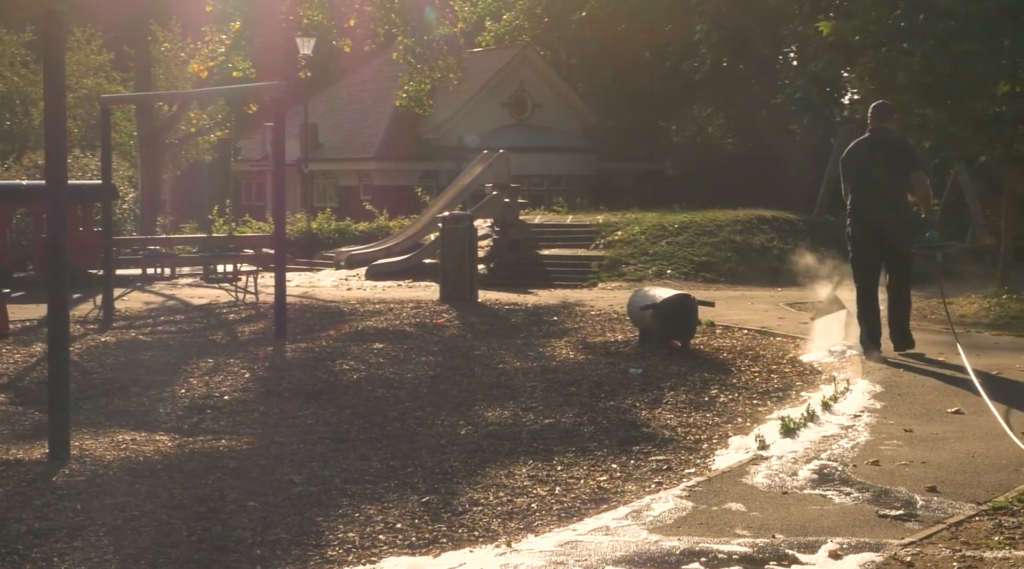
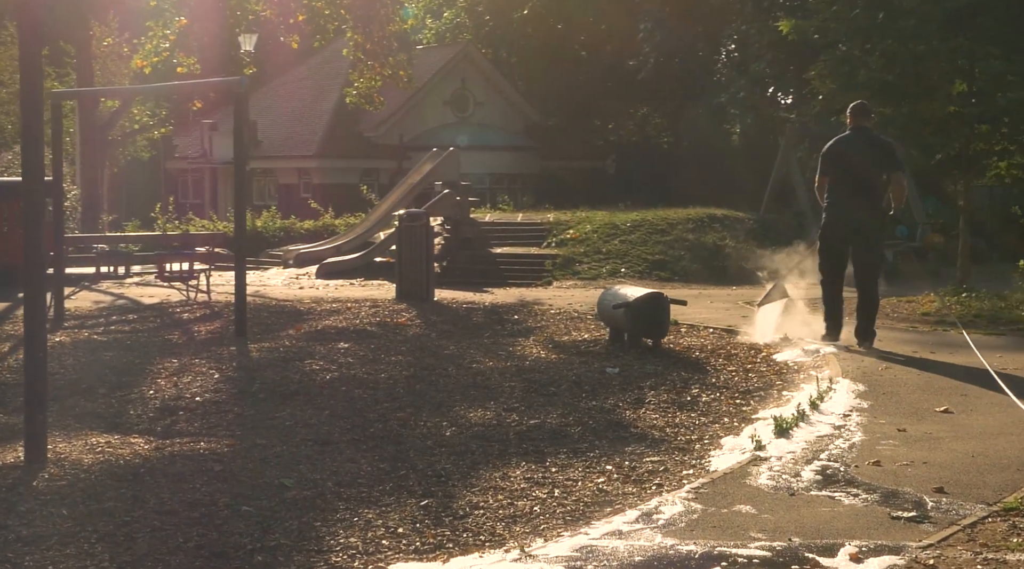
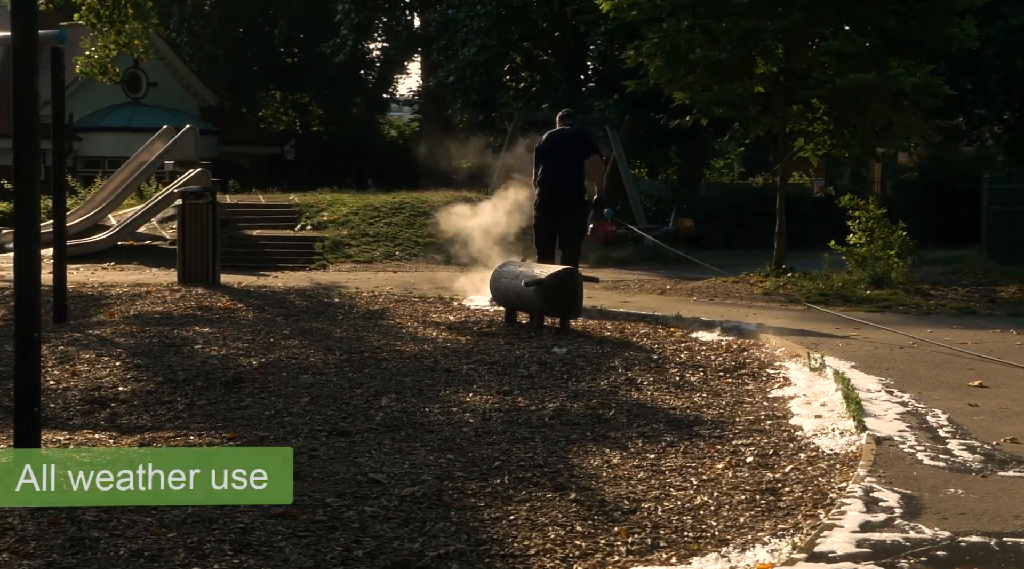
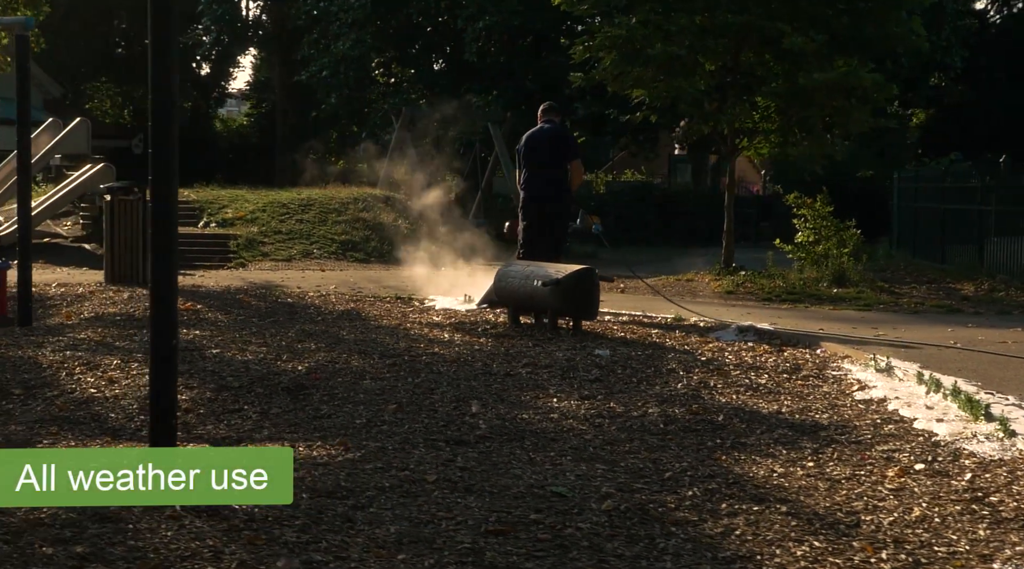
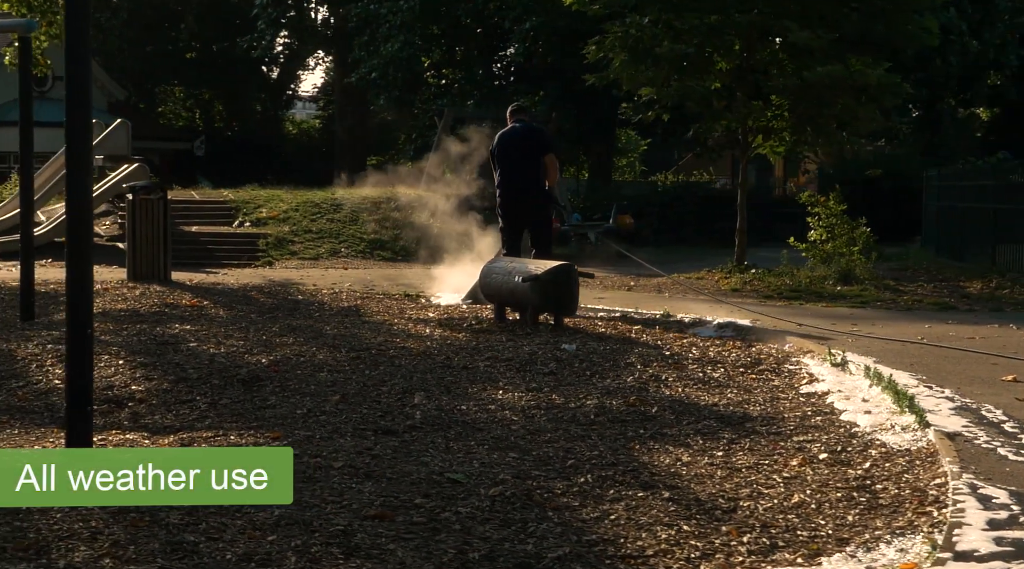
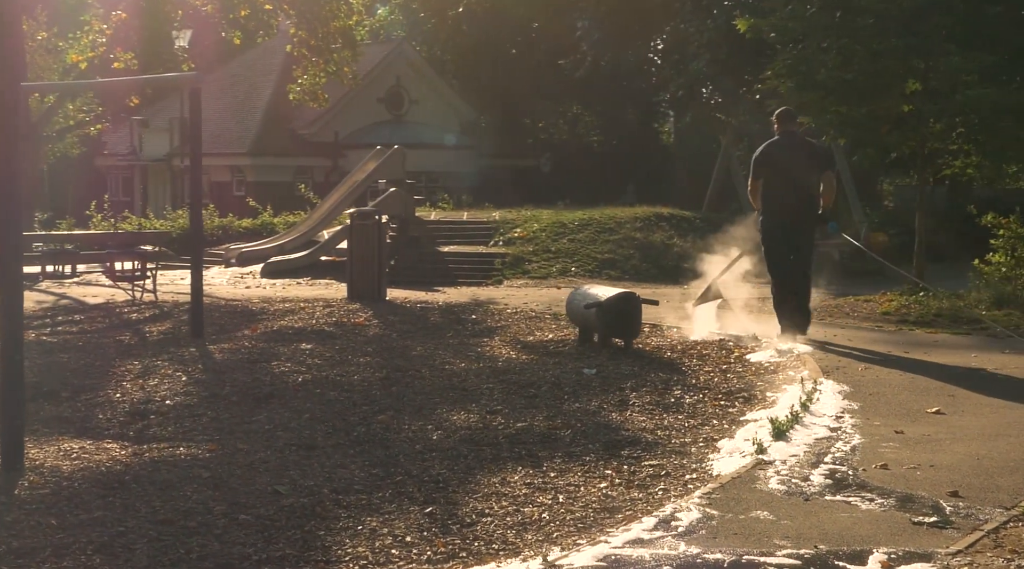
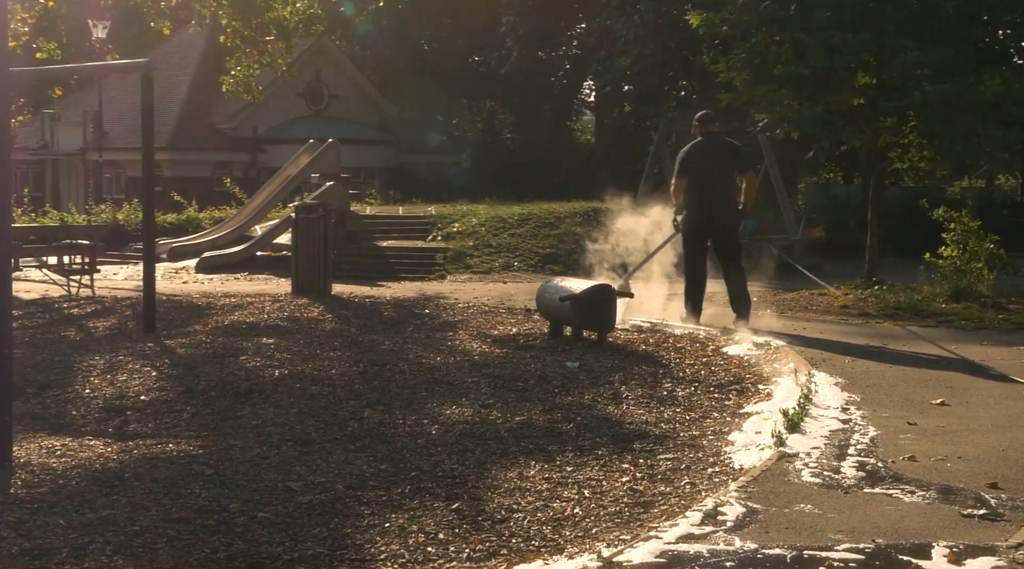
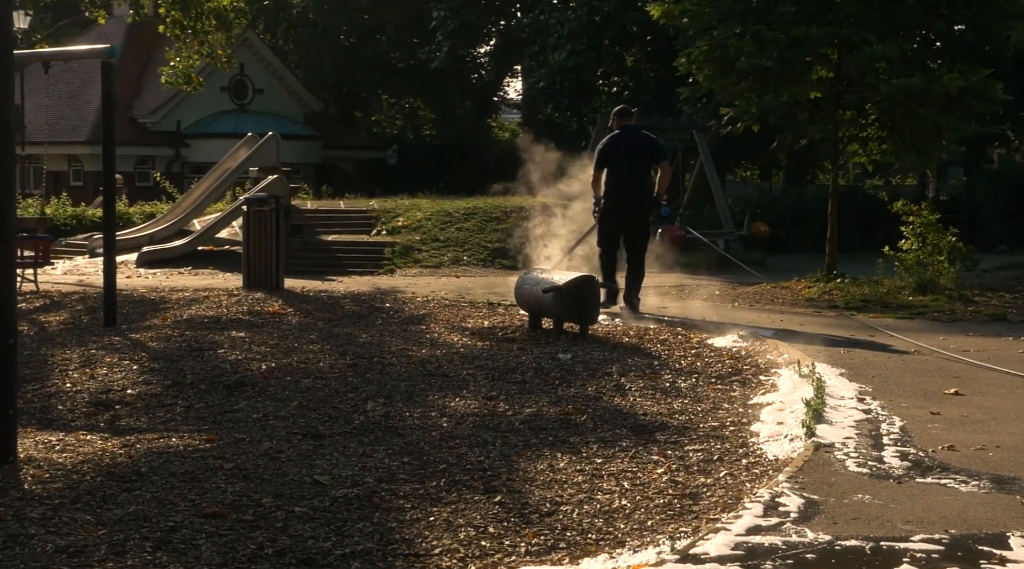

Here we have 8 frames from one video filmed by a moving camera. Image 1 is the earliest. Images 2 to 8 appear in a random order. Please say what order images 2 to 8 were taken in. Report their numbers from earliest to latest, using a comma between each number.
2, 6, 7, 8, 3, 5, 4
